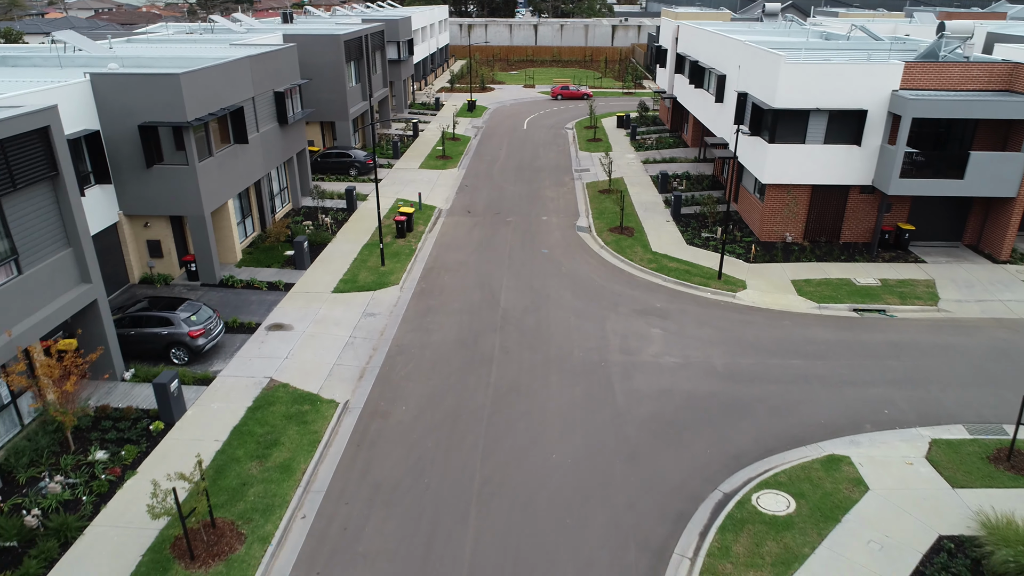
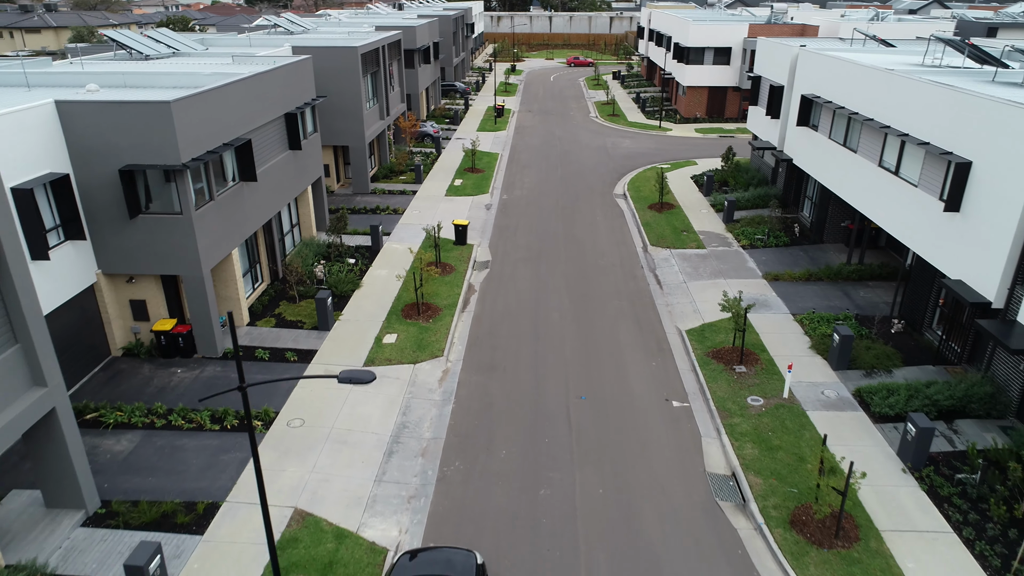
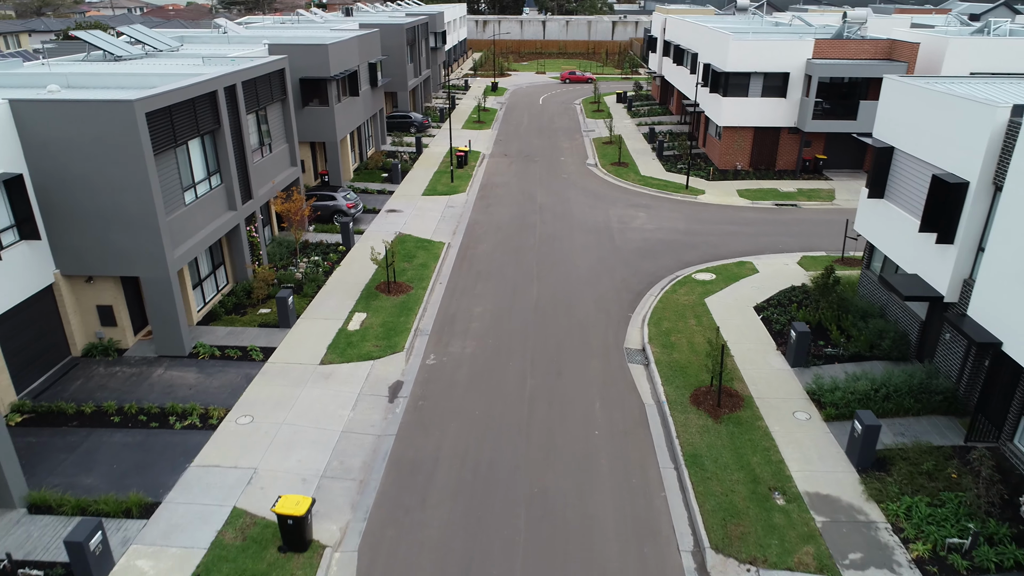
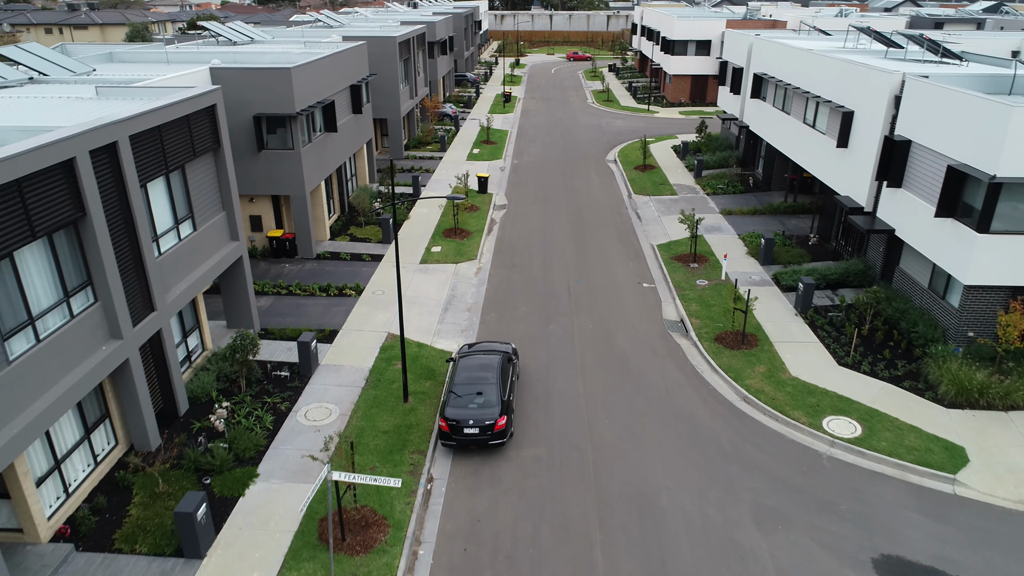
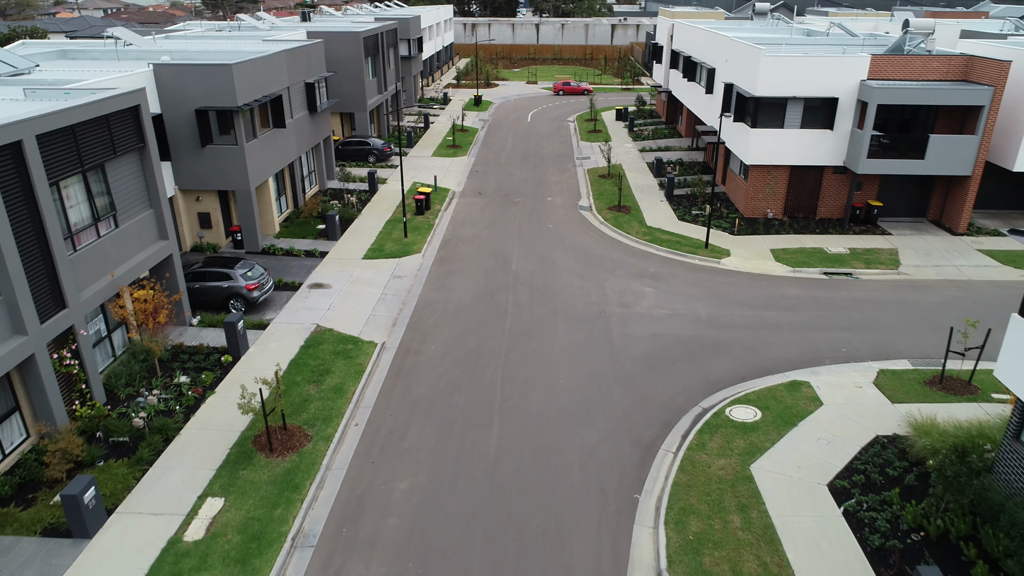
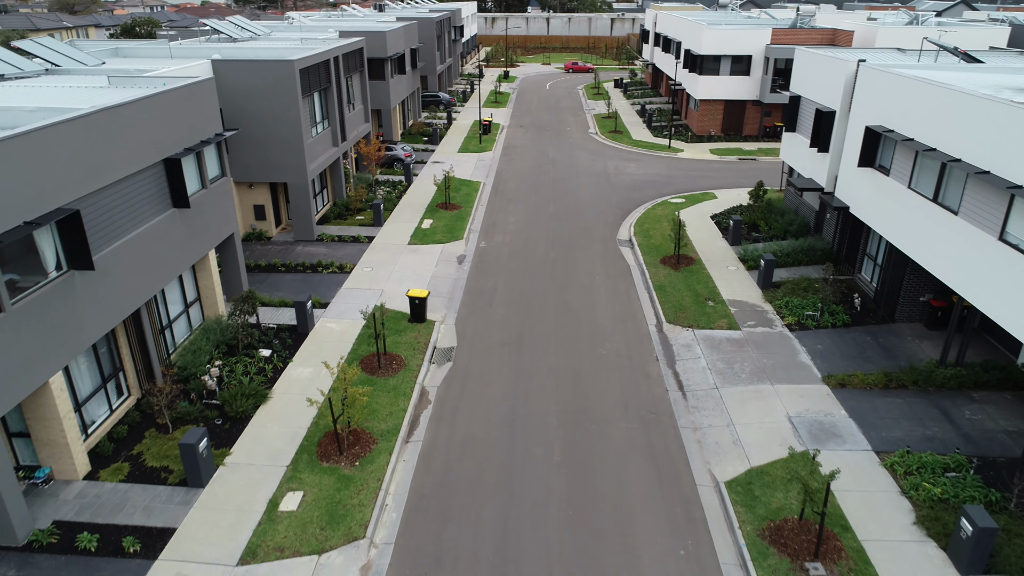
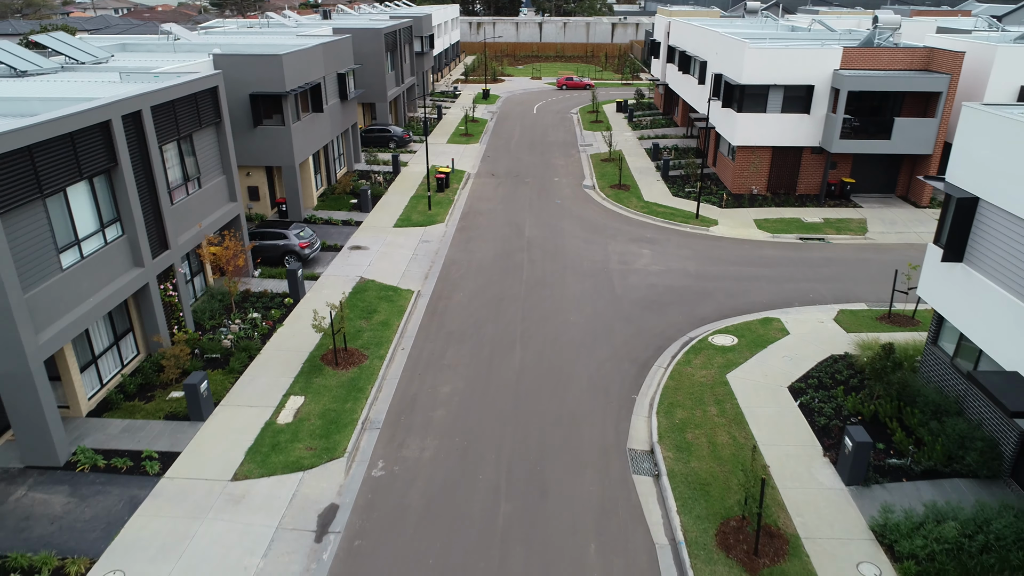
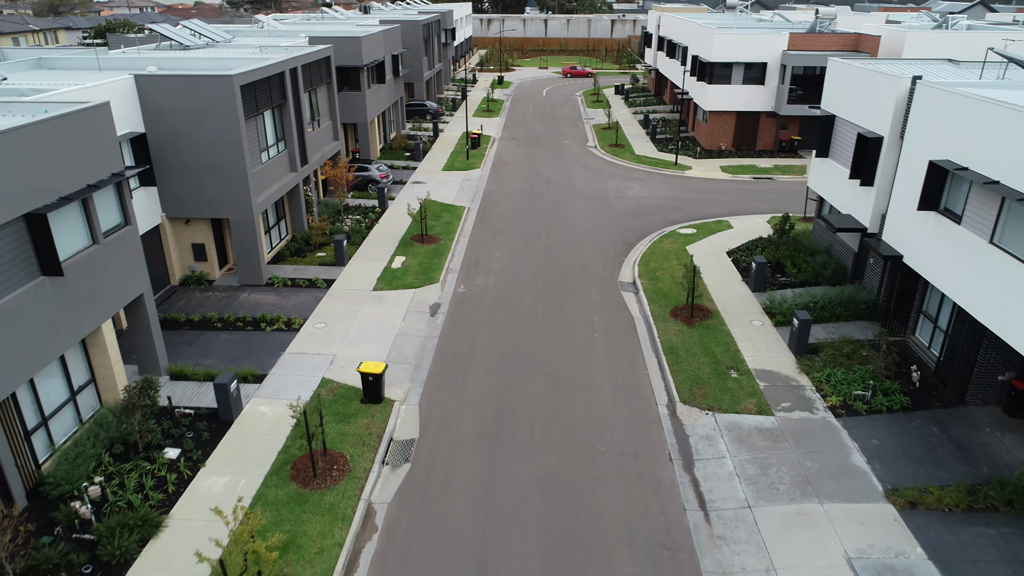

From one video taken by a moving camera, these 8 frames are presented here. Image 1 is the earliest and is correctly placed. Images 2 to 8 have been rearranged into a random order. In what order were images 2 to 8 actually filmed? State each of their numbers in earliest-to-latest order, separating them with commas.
5, 7, 3, 8, 6, 2, 4
